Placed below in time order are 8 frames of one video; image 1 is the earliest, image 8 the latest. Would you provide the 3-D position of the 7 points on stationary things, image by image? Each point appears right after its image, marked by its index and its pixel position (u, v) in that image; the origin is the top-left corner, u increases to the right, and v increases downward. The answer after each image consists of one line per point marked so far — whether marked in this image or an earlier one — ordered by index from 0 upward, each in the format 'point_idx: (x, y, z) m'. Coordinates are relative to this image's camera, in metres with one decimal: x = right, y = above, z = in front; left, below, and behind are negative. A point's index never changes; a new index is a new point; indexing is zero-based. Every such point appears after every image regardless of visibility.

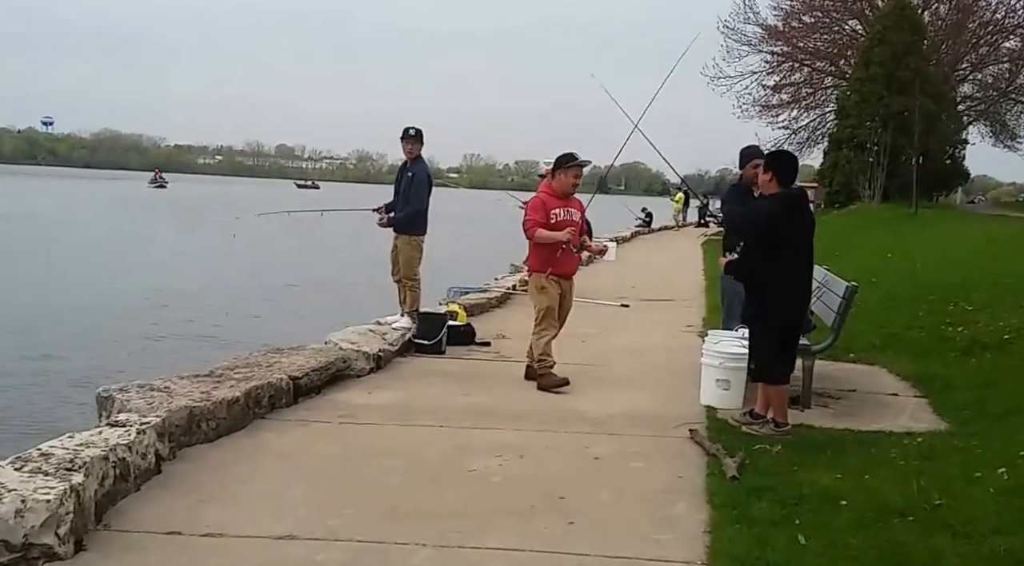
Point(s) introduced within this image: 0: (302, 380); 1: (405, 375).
0: (-1.4, -0.6, +7.5) m
1: (-0.8, -0.7, +8.5) m
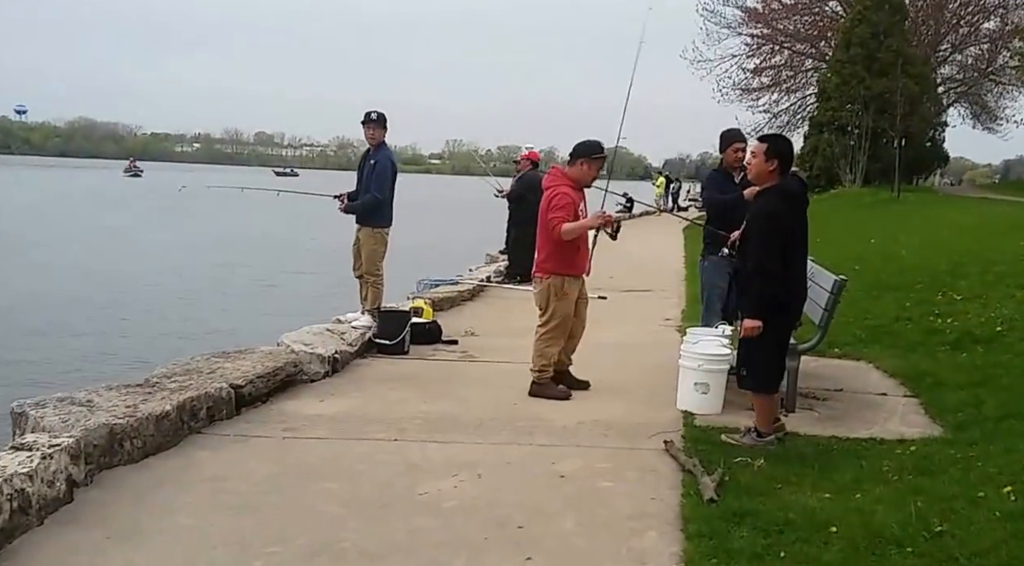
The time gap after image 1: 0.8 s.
0: (-1.6, -0.6, +6.9) m
1: (-1.0, -0.7, +7.9) m
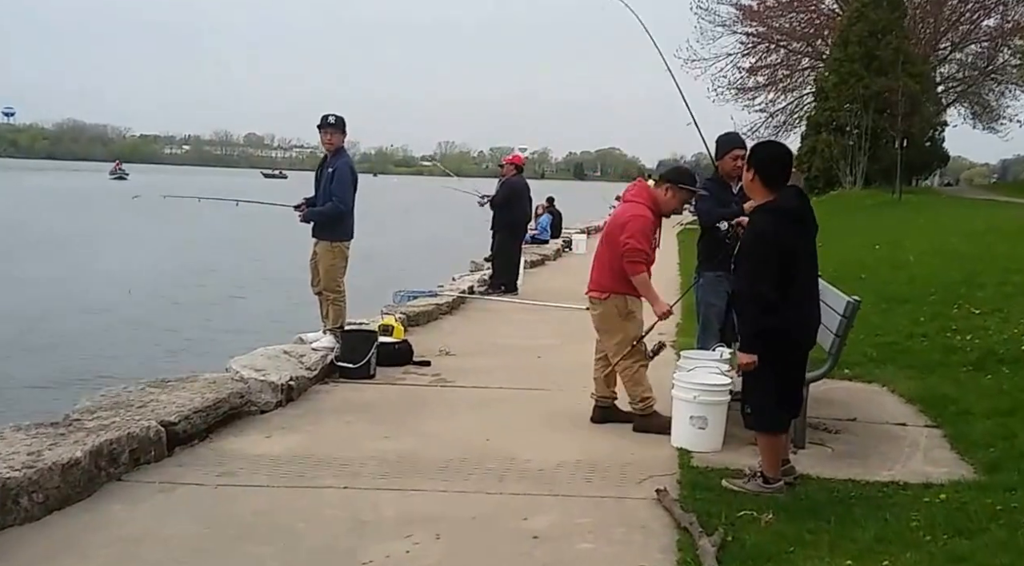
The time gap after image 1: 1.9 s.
0: (-1.8, -0.8, +6.1) m
1: (-1.2, -0.8, +7.1) m
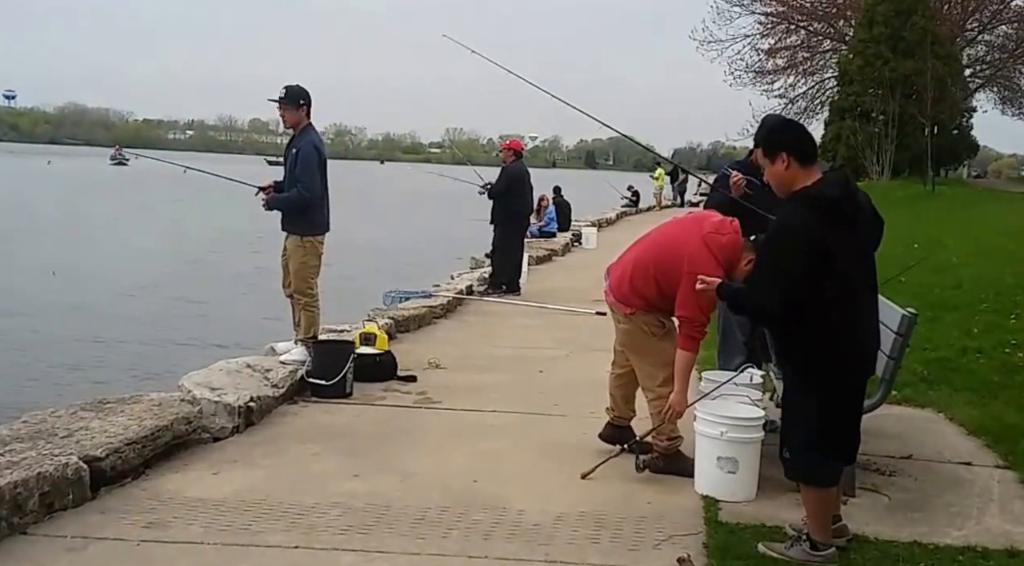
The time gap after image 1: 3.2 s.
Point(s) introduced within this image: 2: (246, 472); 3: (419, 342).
0: (-1.8, -0.8, +5.1) m
1: (-1.2, -0.8, +6.1) m
2: (-1.3, -0.9, +5.4) m
3: (-0.7, -0.5, +9.0) m
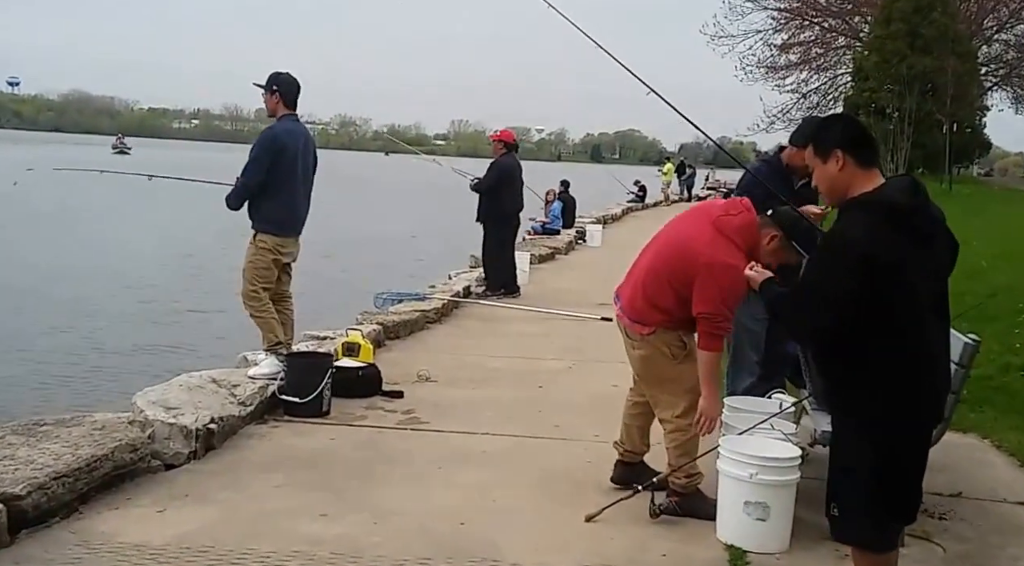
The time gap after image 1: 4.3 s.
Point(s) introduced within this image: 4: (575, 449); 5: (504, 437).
0: (-1.9, -0.8, +4.3) m
1: (-1.3, -0.8, +5.4) m
2: (-1.3, -1.0, +4.7) m
3: (-0.8, -0.5, +8.3) m
4: (+0.3, -0.9, +5.8) m
5: (-0.1, -0.8, +5.9) m
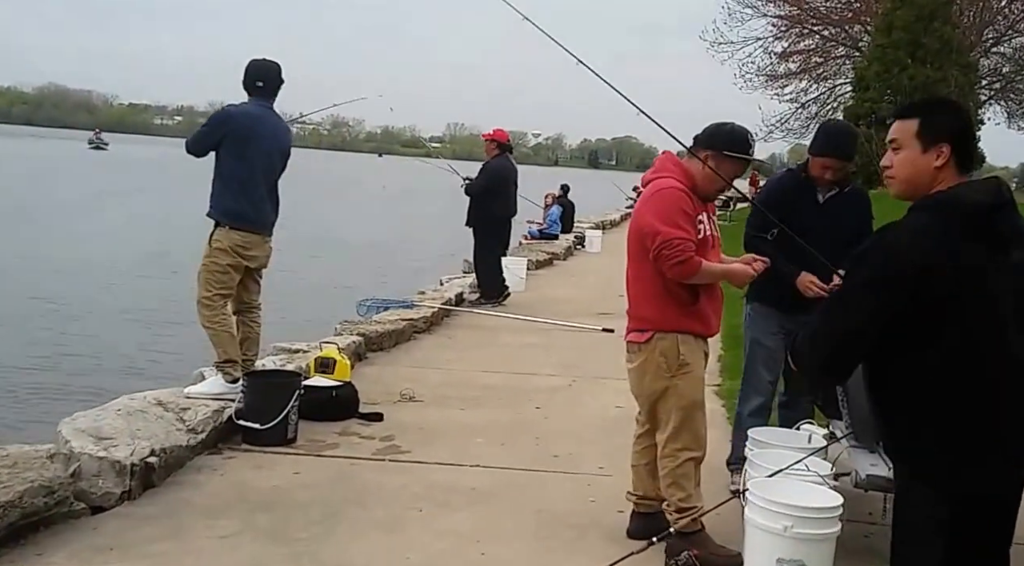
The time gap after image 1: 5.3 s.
0: (-1.9, -0.9, +3.5) m
1: (-1.3, -0.9, +4.6) m
2: (-1.3, -1.0, +3.9) m
3: (-0.8, -0.6, +7.5) m
4: (+0.3, -0.9, +5.0) m
5: (-0.1, -0.8, +5.1) m
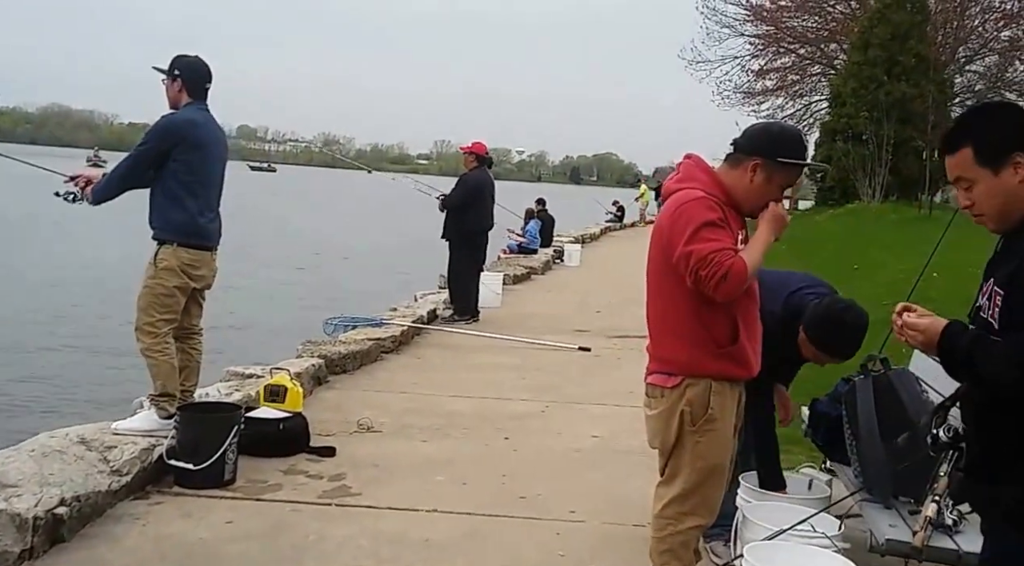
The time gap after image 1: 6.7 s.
0: (-2.0, -0.9, +3.0) m
1: (-1.4, -1.0, +4.0) m
2: (-1.5, -1.1, +3.3) m
3: (-1.0, -0.7, +6.9) m
4: (+0.1, -1.0, +4.5) m
5: (-0.2, -0.9, +4.5) m
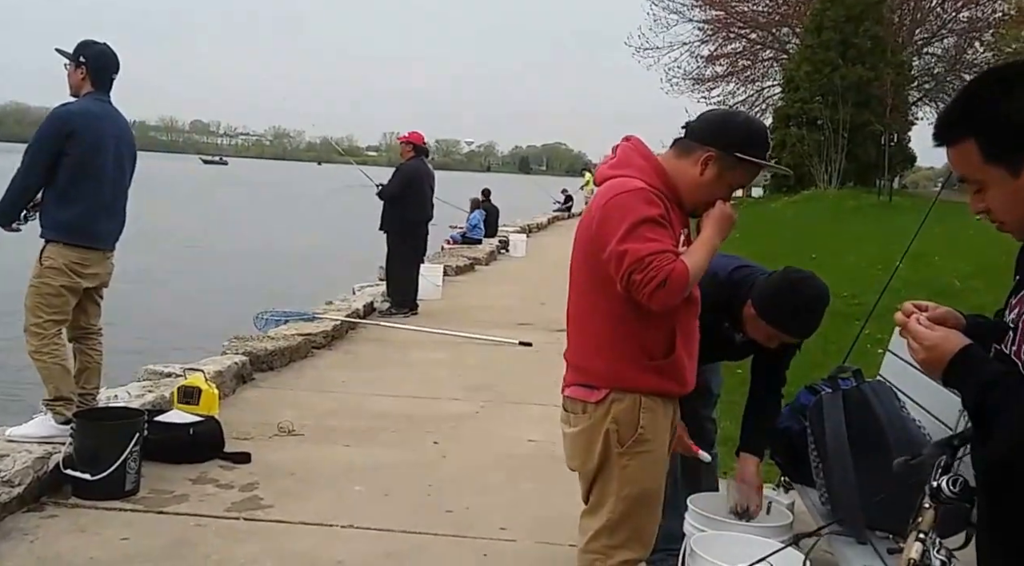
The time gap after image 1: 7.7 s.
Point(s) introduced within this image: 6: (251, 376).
0: (-2.2, -0.9, +2.6) m
1: (-1.7, -0.9, +3.6) m
2: (-1.7, -1.1, +2.9) m
3: (-1.4, -0.7, +6.6) m
4: (-0.1, -1.0, +4.2) m
5: (-0.5, -0.9, +4.2) m
6: (-1.7, -0.6, +7.1) m
